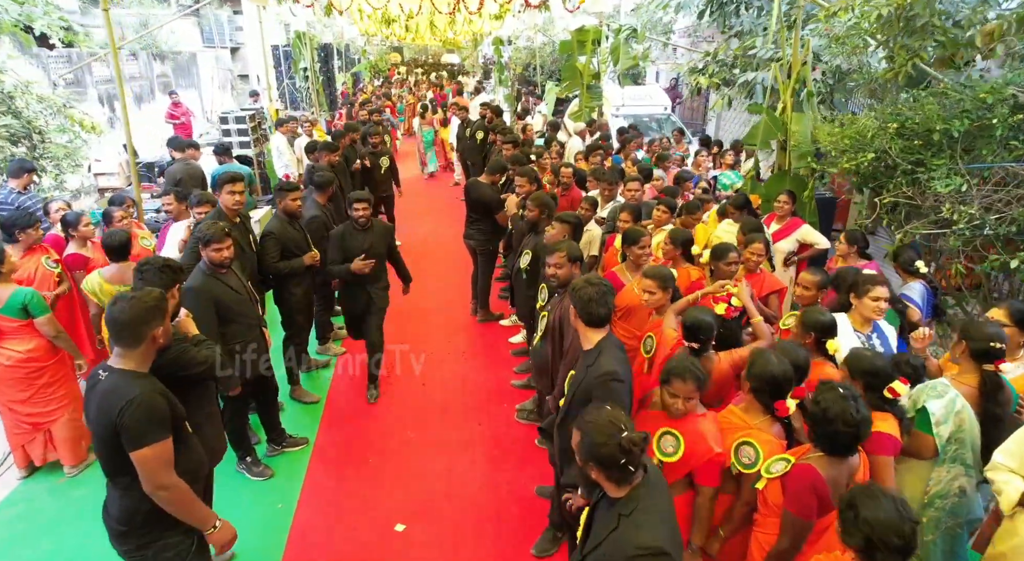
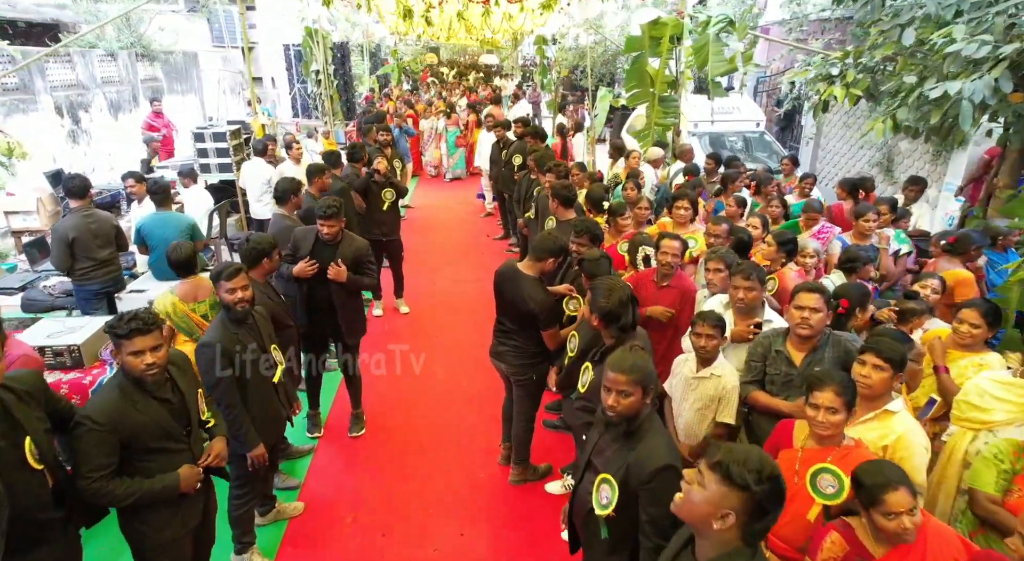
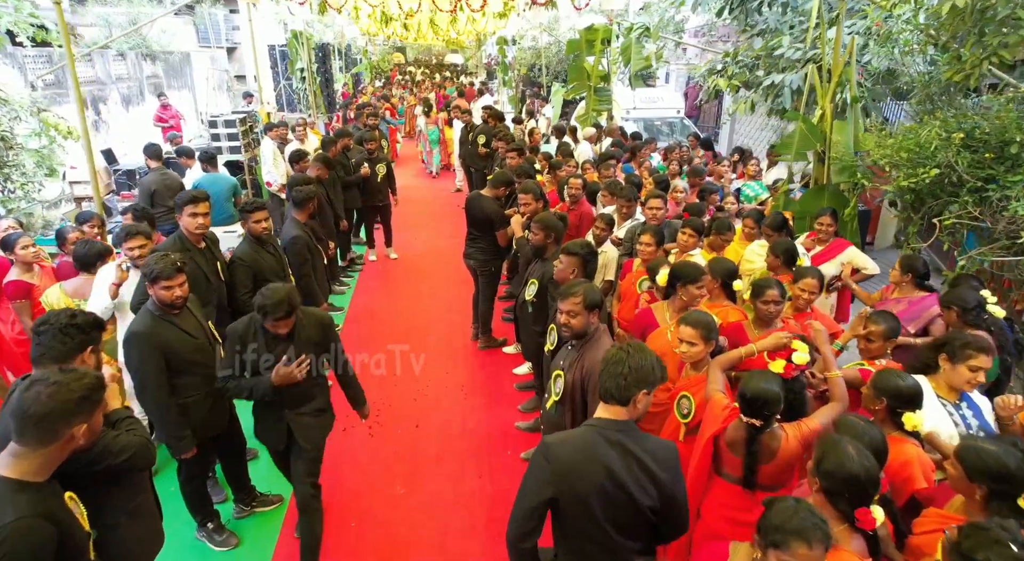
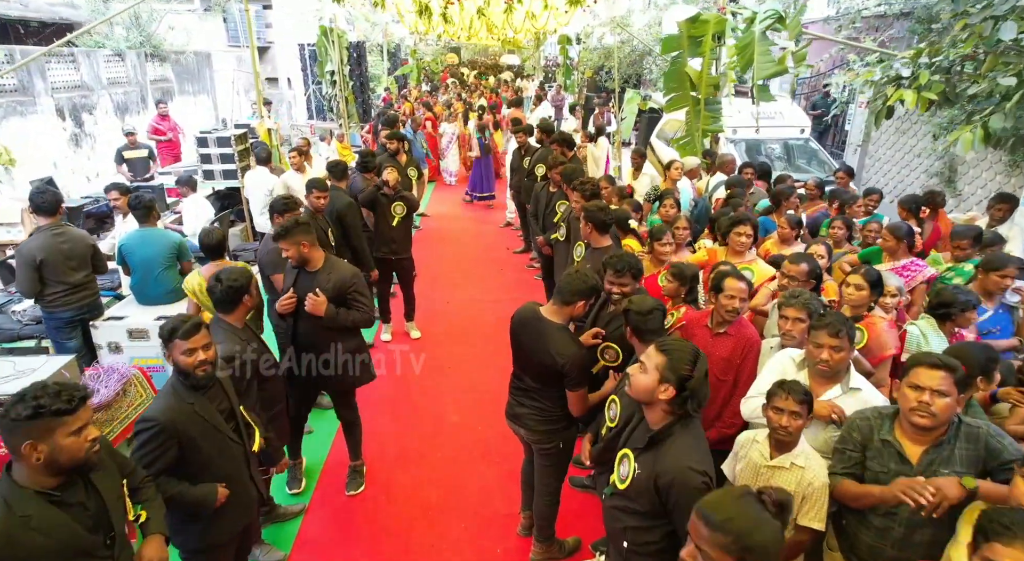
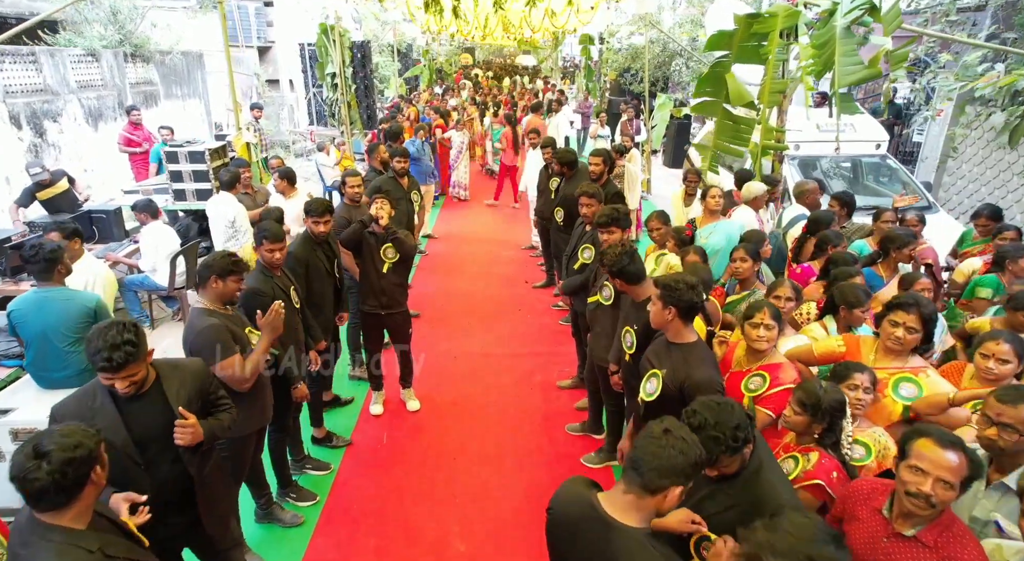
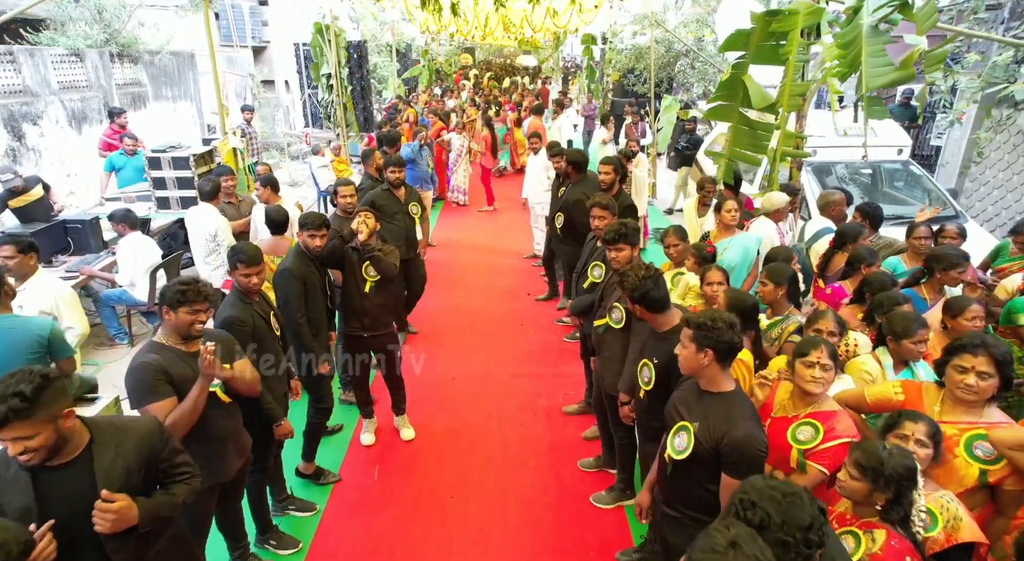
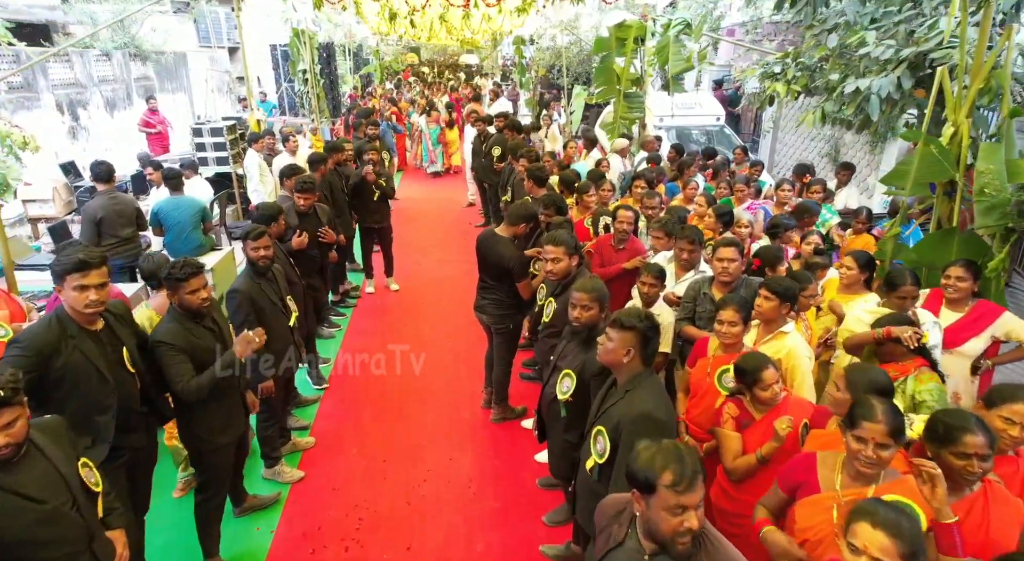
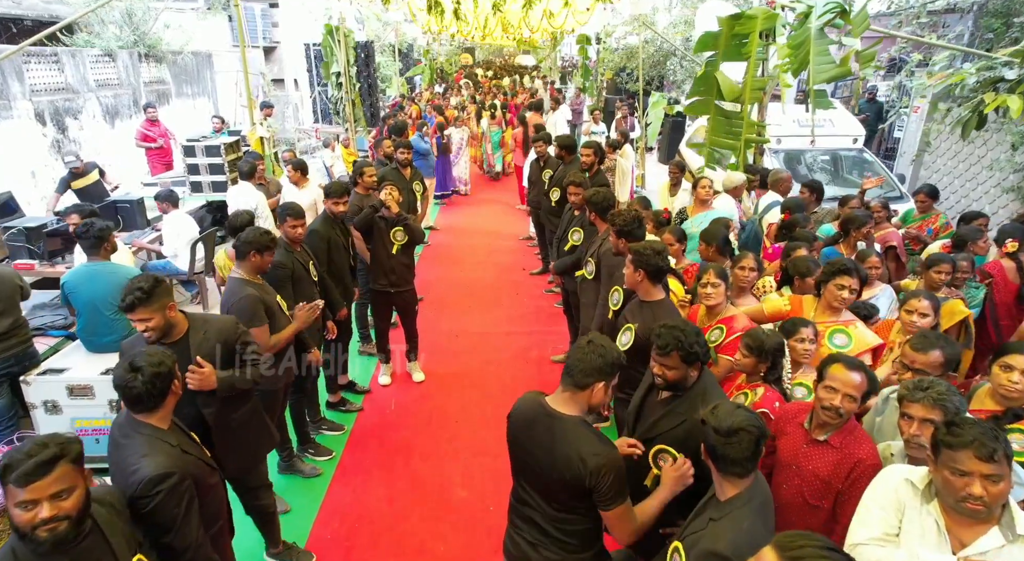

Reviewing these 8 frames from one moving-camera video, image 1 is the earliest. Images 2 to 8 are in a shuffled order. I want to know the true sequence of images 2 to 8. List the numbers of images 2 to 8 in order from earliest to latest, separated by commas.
3, 7, 2, 4, 8, 5, 6
